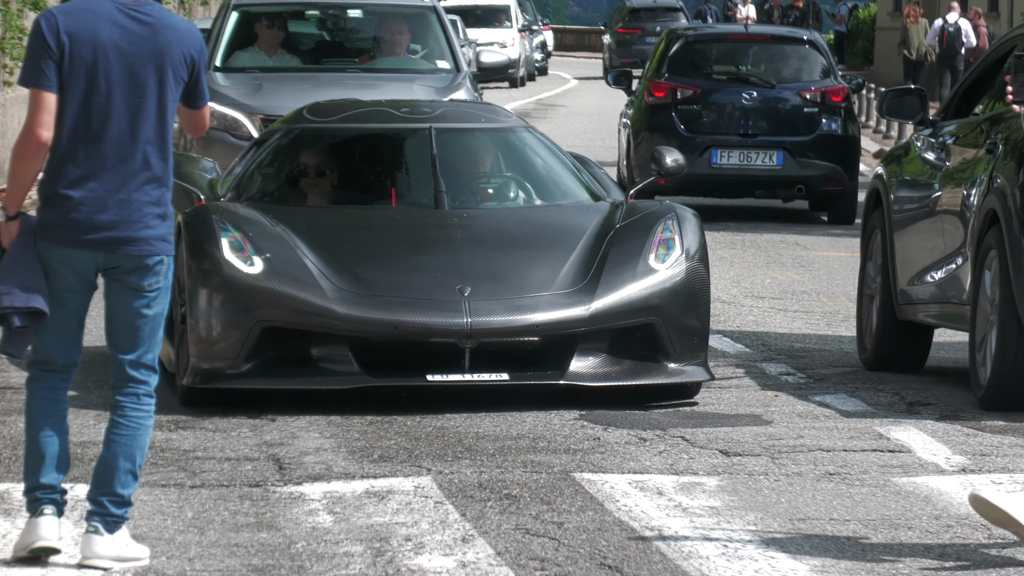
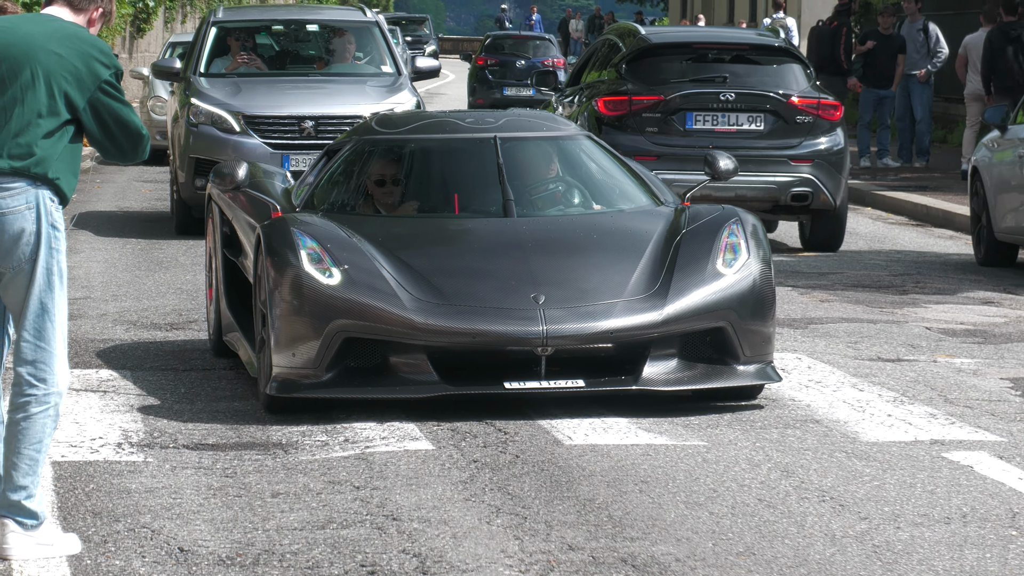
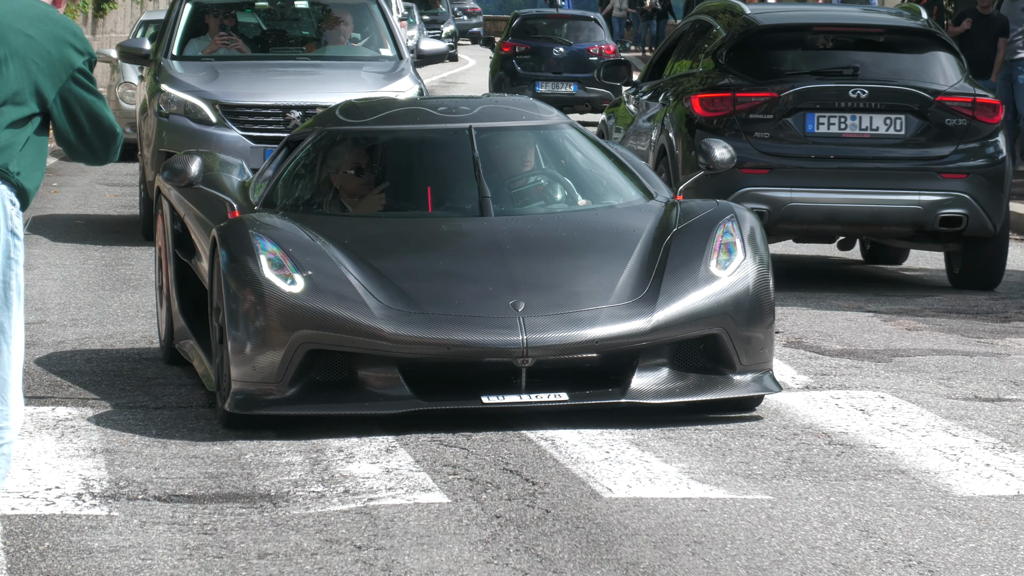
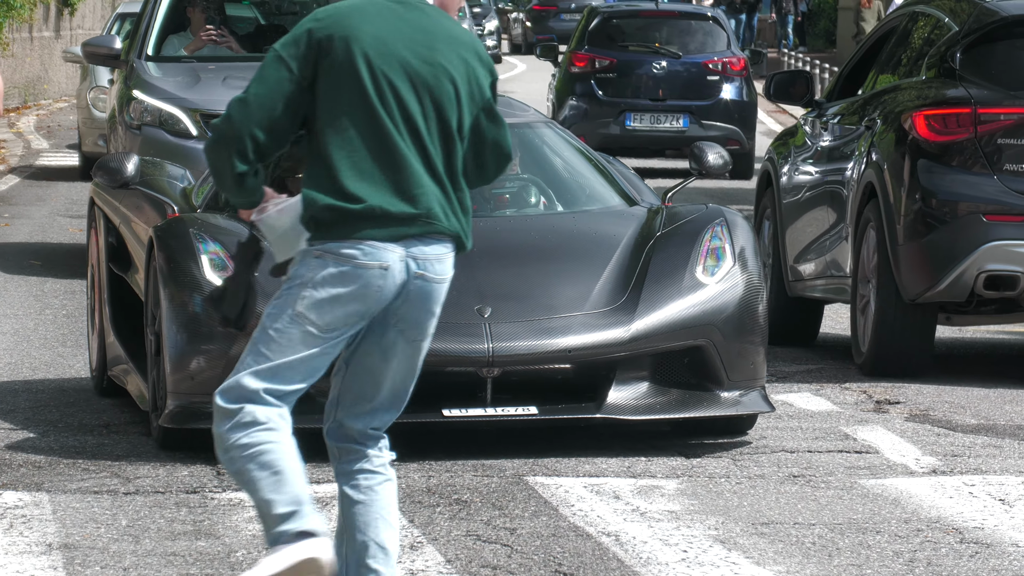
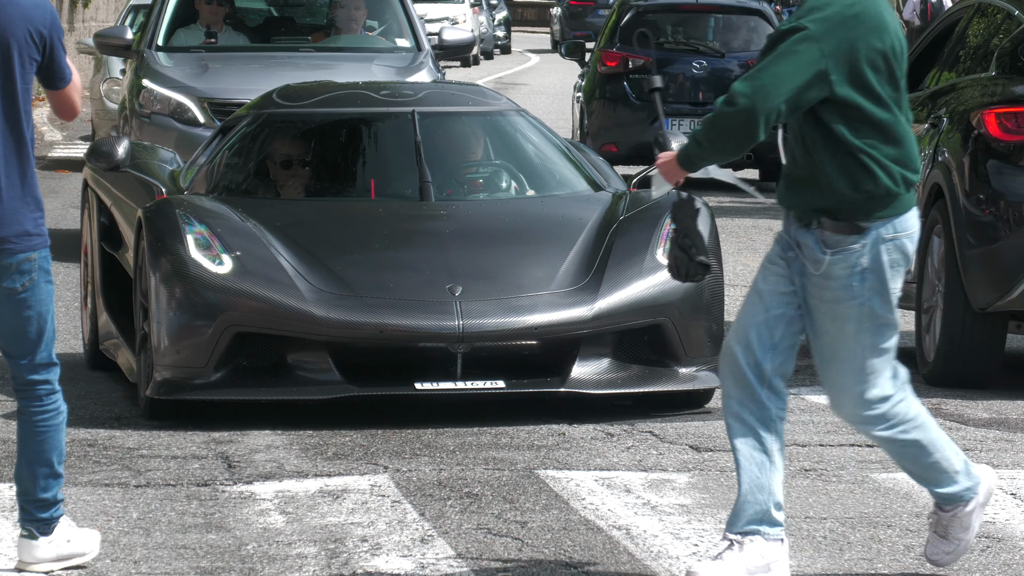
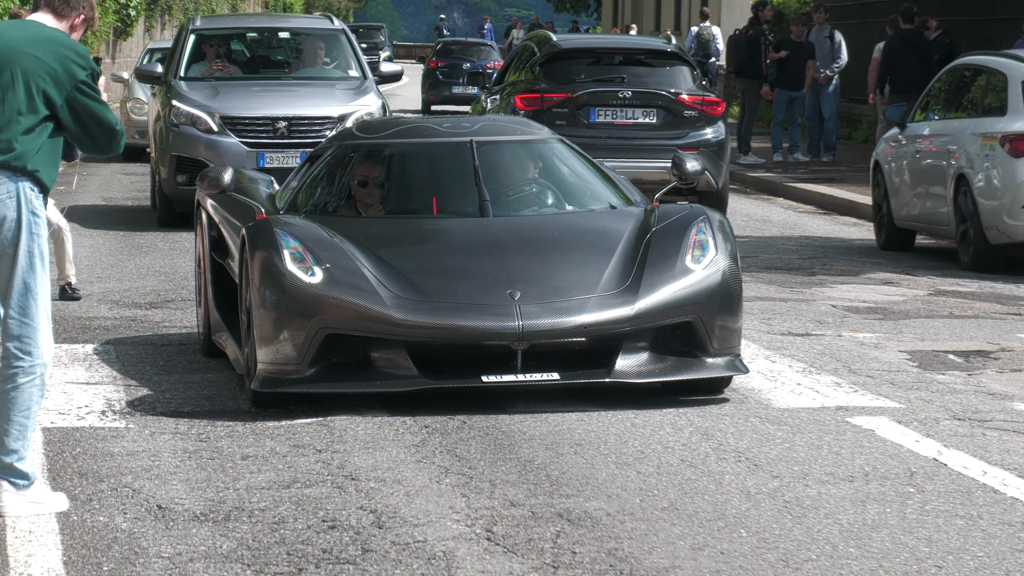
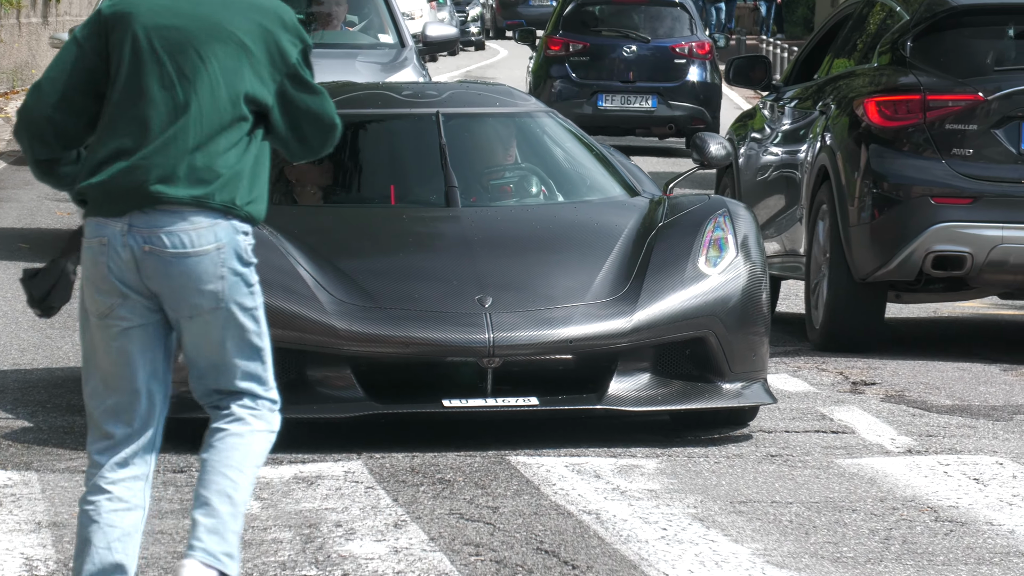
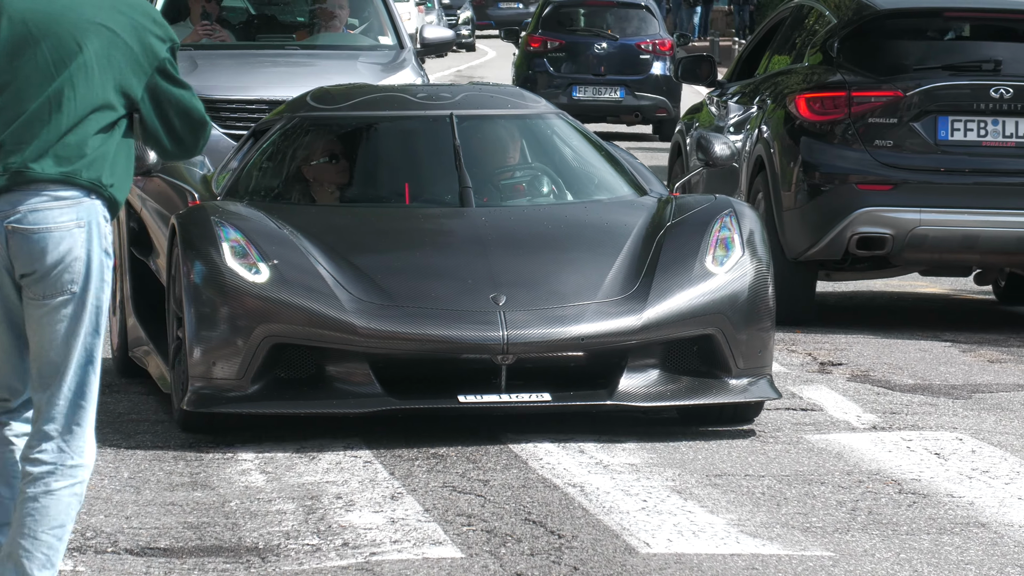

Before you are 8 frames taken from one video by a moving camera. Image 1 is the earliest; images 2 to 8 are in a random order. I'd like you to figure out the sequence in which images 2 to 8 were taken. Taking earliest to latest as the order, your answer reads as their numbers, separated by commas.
5, 4, 7, 8, 3, 2, 6
